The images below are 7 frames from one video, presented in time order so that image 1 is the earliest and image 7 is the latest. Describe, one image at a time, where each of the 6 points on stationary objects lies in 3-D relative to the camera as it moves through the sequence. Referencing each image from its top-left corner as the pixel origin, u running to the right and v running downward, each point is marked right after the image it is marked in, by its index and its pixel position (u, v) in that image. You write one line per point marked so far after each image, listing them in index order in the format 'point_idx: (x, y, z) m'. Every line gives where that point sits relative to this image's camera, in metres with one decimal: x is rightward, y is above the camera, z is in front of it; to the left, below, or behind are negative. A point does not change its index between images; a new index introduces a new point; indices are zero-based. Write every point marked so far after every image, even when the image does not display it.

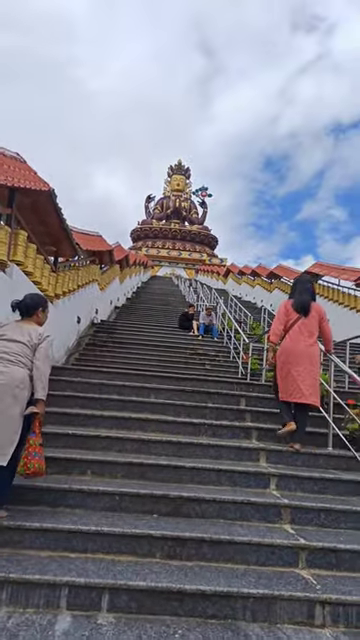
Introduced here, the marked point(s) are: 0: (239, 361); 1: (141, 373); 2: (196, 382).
0: (+0.4, -0.3, +7.6) m
1: (-0.3, -0.4, +7.5) m
2: (+0.1, -0.4, +7.5) m
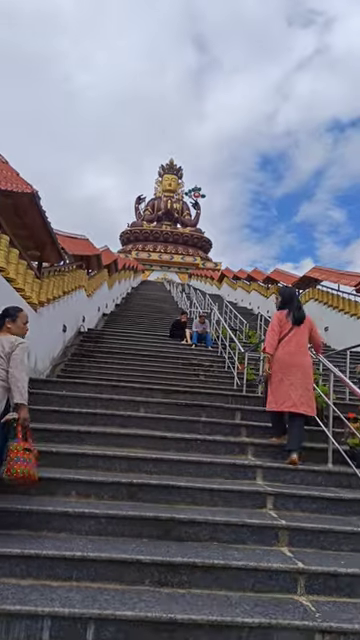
0: (+0.4, -0.3, +7.2) m
1: (-0.3, -0.4, +7.1) m
2: (+0.1, -0.5, +7.1) m
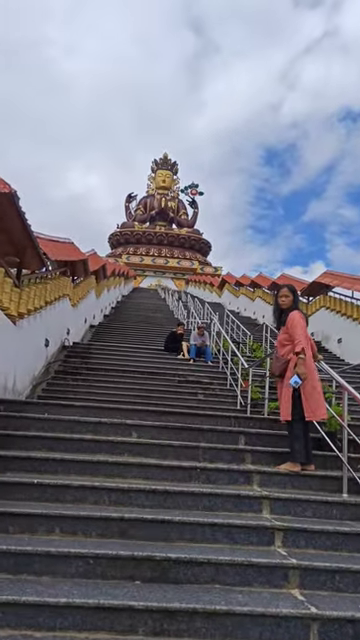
0: (+0.3, -0.4, +6.5) m
1: (-0.3, -0.5, +6.3) m
2: (0.0, -0.5, +6.3) m
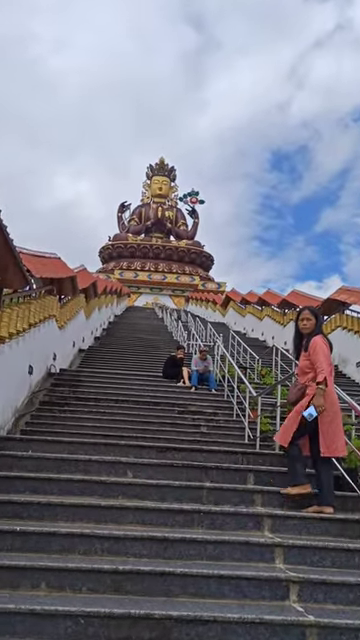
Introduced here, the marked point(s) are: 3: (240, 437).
0: (+0.3, -0.5, +5.8) m
1: (-0.3, -0.6, +5.6) m
2: (0.0, -0.7, +5.6) m
3: (+0.3, -0.6, +5.7) m
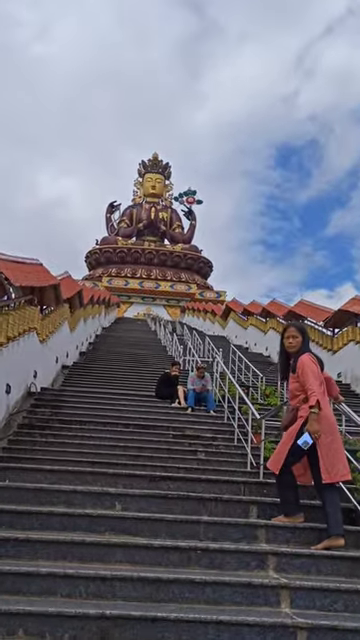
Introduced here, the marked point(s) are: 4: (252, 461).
0: (+0.3, -0.6, +5.2) m
1: (-0.4, -0.7, +5.0) m
2: (0.0, -0.7, +5.0) m
3: (+0.3, -0.7, +5.2) m
4: (+0.3, -0.6, +5.1) m
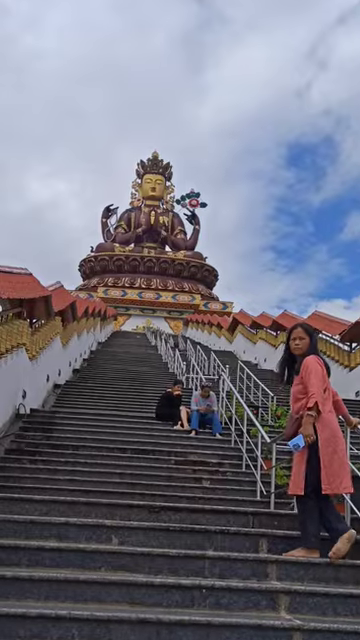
0: (+0.3, -0.7, +4.7) m
1: (-0.3, -0.7, +4.6) m
2: (0.0, -0.8, +4.5) m
3: (+0.3, -0.7, +4.7) m
4: (+0.3, -0.7, +4.6) m
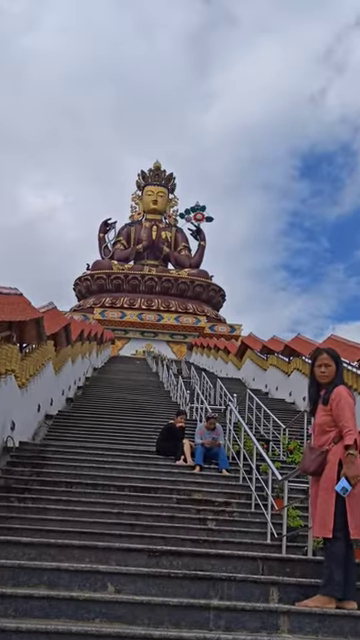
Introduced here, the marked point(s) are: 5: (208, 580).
0: (+0.3, -0.8, +4.3) m
1: (-0.3, -0.8, +4.1) m
2: (0.0, -0.9, +4.1) m
3: (+0.3, -0.8, +4.3) m
4: (+0.3, -0.8, +4.2) m
5: (+0.1, -0.9, +3.9) m
